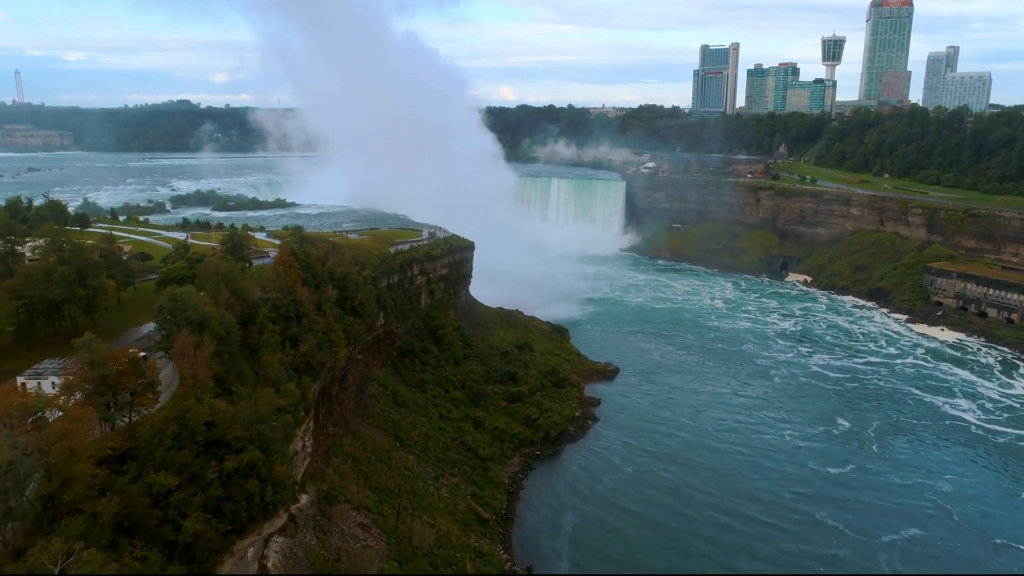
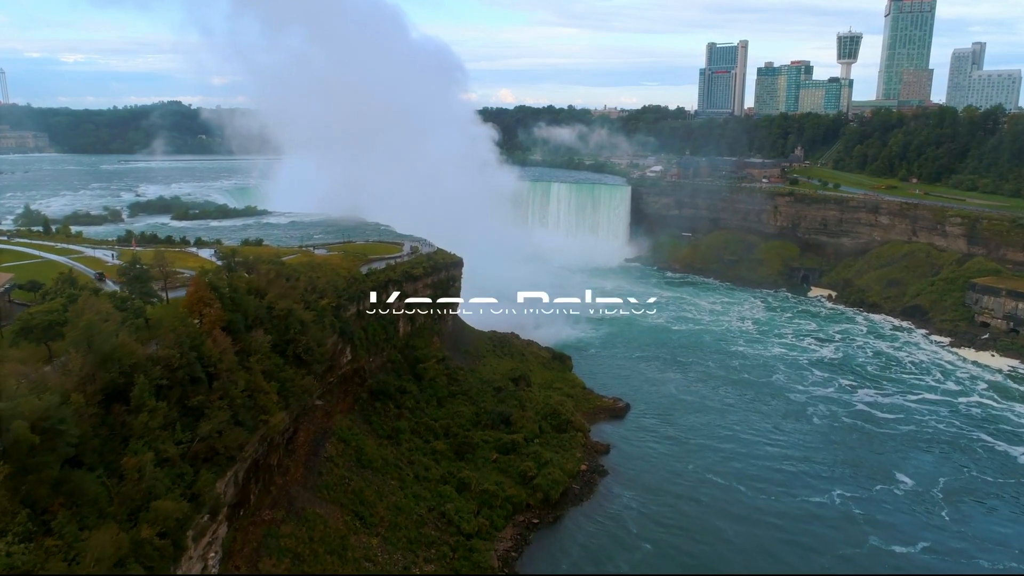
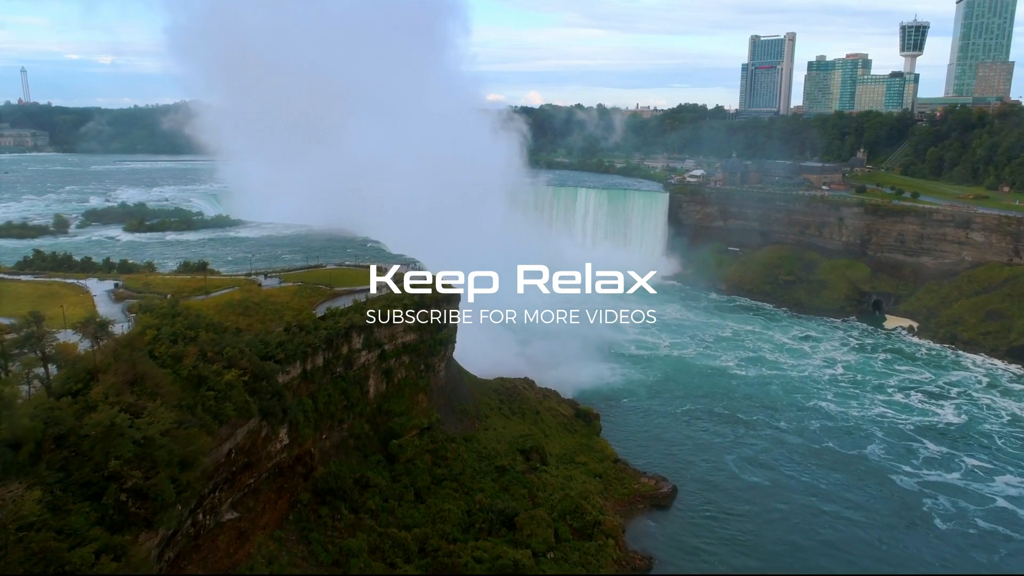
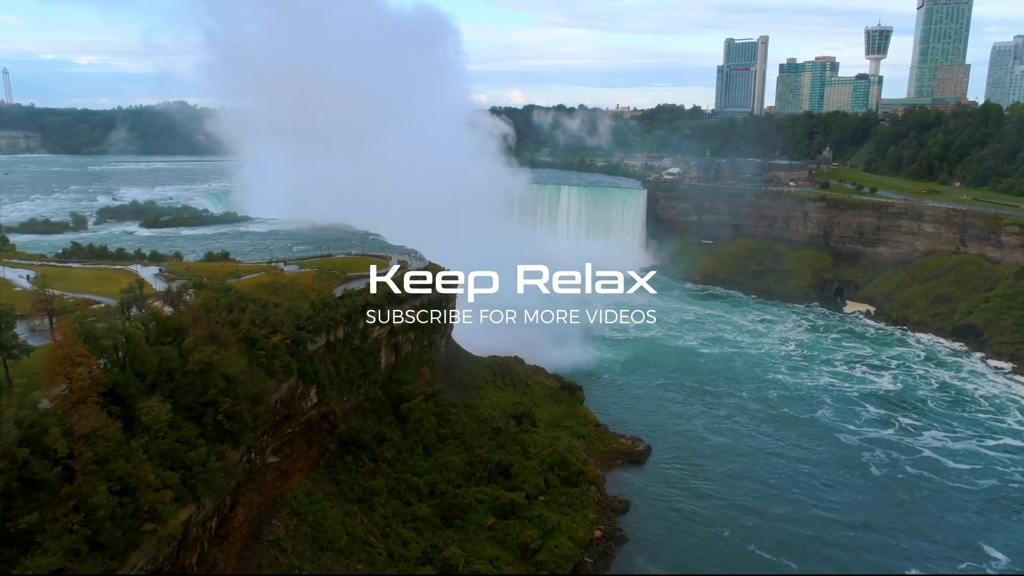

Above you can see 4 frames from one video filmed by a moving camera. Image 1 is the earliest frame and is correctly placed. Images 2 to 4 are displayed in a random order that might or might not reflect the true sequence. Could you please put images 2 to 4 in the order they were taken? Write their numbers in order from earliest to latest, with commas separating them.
2, 4, 3
